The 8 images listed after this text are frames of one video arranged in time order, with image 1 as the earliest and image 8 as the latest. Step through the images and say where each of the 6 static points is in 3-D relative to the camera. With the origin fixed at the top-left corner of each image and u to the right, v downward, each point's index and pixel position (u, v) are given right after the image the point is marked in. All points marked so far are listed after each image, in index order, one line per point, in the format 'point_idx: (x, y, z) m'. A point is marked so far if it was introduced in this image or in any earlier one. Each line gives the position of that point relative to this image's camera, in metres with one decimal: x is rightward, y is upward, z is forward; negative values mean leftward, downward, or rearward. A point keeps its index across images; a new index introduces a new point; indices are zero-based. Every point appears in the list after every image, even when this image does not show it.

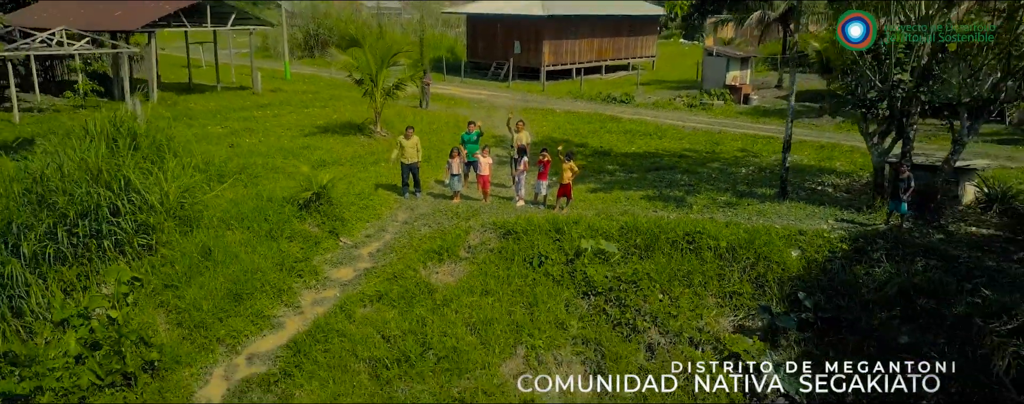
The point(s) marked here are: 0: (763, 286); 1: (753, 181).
0: (+2.4, -0.8, +6.4) m
1: (+3.2, +0.3, +8.8) m
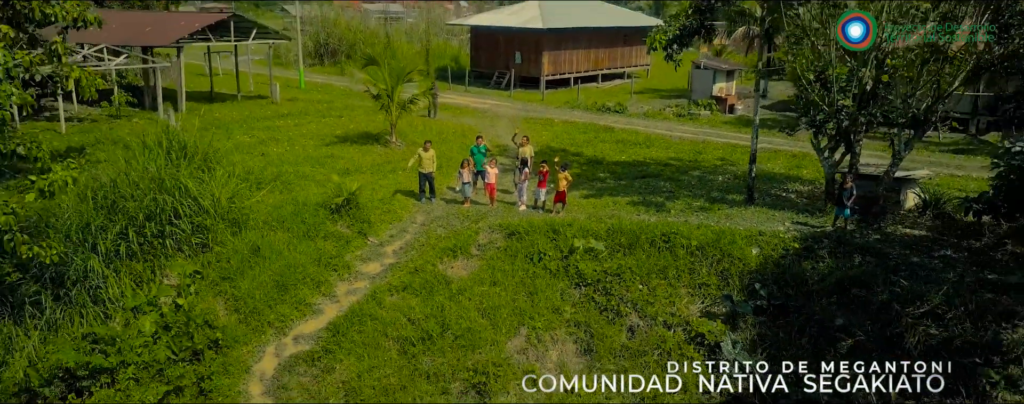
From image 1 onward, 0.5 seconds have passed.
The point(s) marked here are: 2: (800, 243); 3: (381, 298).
0: (+2.5, -0.9, +7.6) m
1: (+3.2, +0.2, +10.0) m
2: (+3.3, -0.5, +7.7) m
3: (-1.5, -1.1, +7.8) m
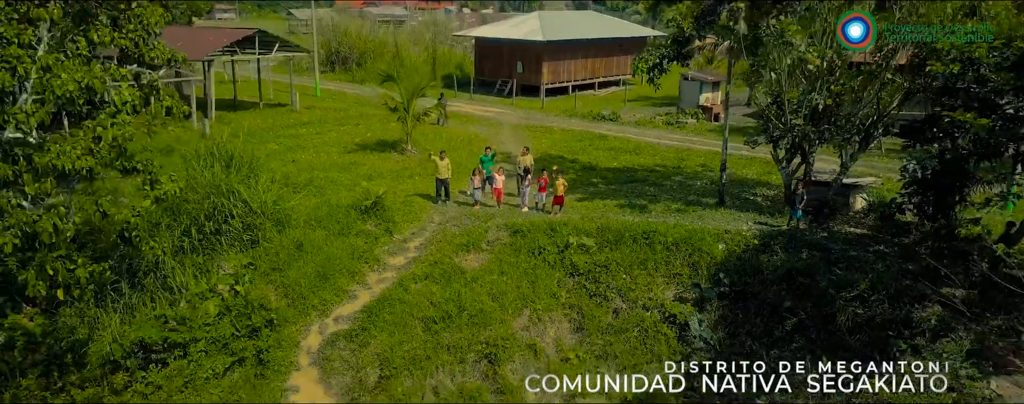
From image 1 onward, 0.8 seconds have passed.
0: (+2.5, -0.9, +9.0) m
1: (+3.3, +0.2, +11.4) m
2: (+3.4, -0.5, +9.2) m
3: (-1.4, -1.2, +9.2) m
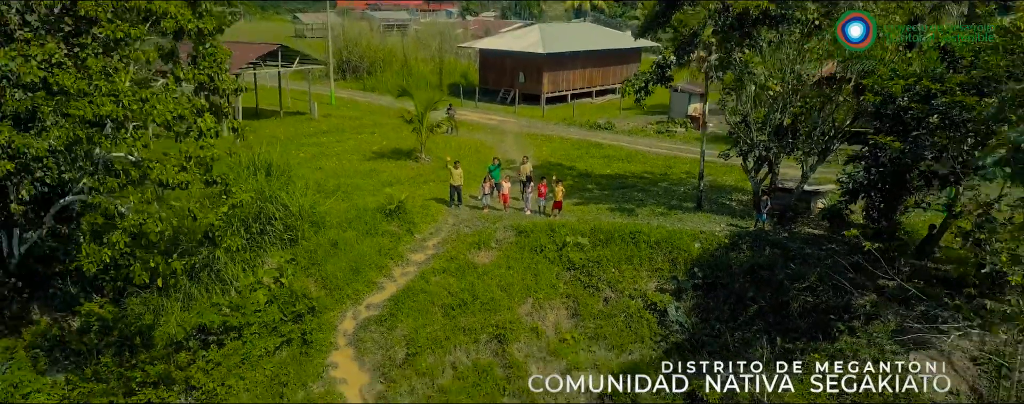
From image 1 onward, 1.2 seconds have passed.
0: (+2.6, -1.0, +10.5) m
1: (+3.4, +0.1, +12.9) m
2: (+3.5, -0.6, +10.7) m
3: (-1.3, -1.2, +10.7) m
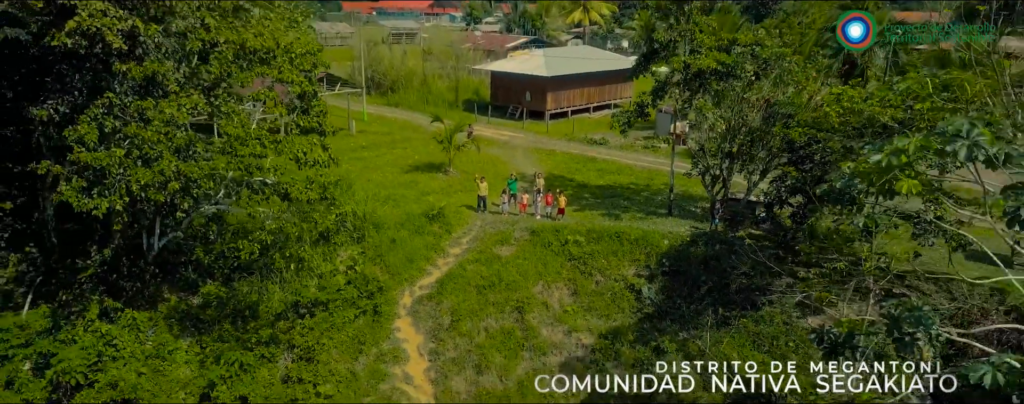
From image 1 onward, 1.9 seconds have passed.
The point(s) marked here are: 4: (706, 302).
0: (+2.9, -1.2, +14.0) m
1: (+3.7, -0.1, +16.4) m
2: (+3.8, -0.8, +14.2) m
3: (-1.0, -1.4, +14.2) m
4: (+3.9, -1.9, +13.2) m
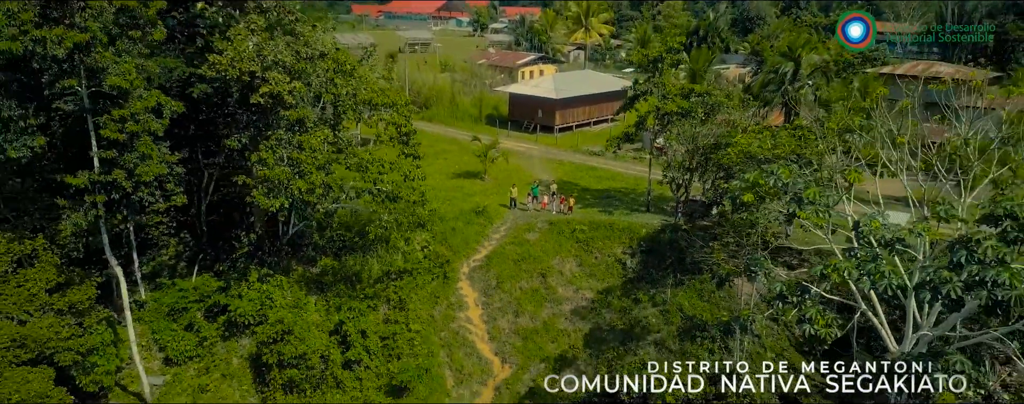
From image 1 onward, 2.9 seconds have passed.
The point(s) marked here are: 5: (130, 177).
0: (+3.7, -1.2, +20.2) m
1: (+4.5, -0.1, +22.6) m
2: (+4.6, -0.8, +20.4) m
3: (-0.3, -1.4, +20.4) m
4: (+4.6, -2.0, +19.4) m
5: (-9.1, +0.6, +16.1) m
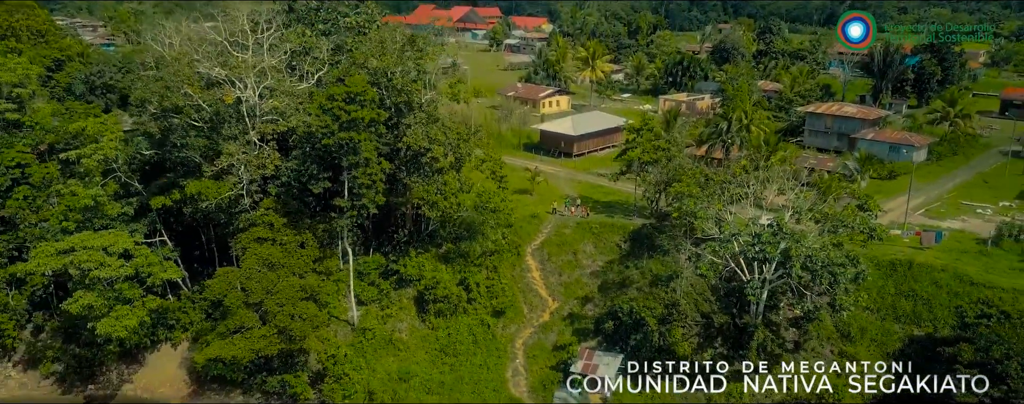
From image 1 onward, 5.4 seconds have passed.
0: (+6.1, -1.7, +35.2) m
1: (+6.8, -0.5, +37.6) m
2: (+6.9, -1.3, +35.4) m
3: (+2.1, -1.9, +35.5) m
4: (+7.0, -2.5, +34.4) m
5: (-6.8, 0.0, +31.1) m
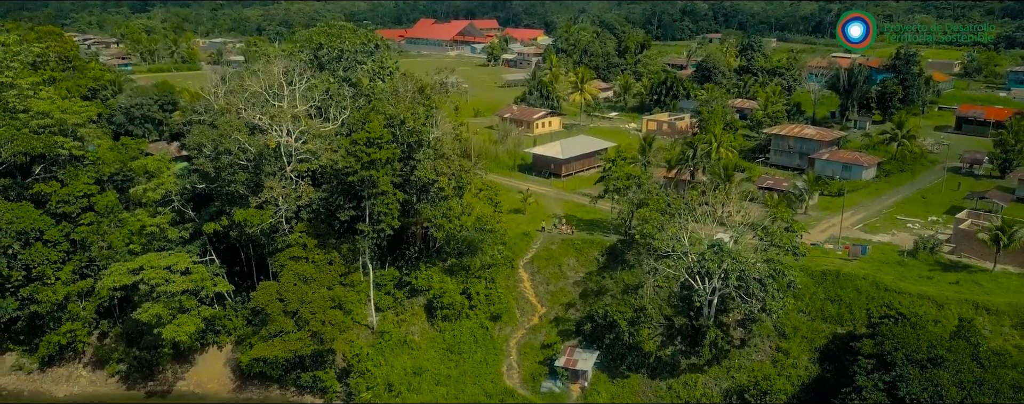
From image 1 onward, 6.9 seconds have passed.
0: (+5.7, -2.9, +41.4) m
1: (+6.5, -1.8, +43.8) m
2: (+6.6, -2.5, +41.6) m
3: (+1.8, -3.2, +41.6) m
4: (+6.7, -3.7, +40.6) m
5: (-7.1, -1.4, +37.3) m
